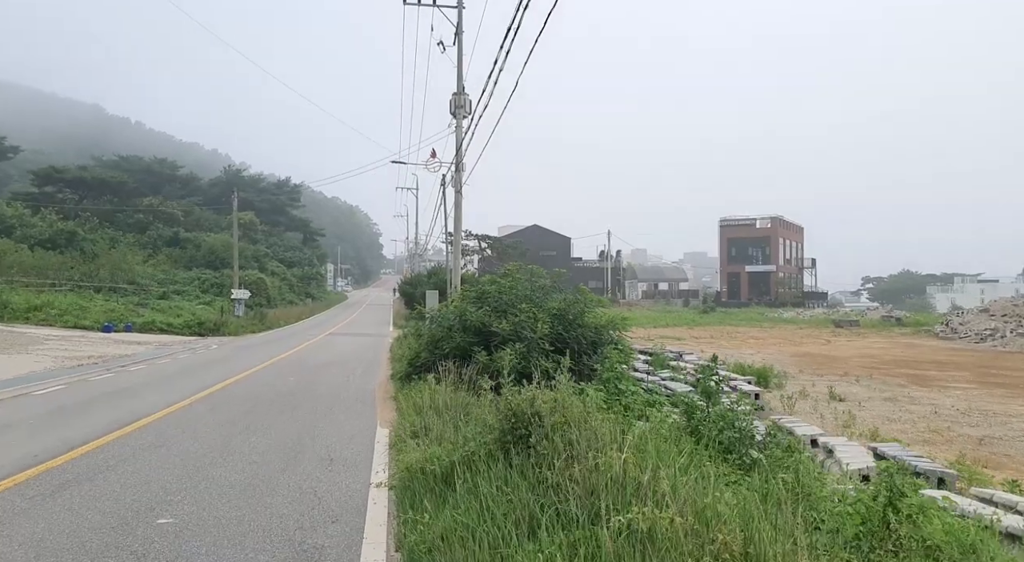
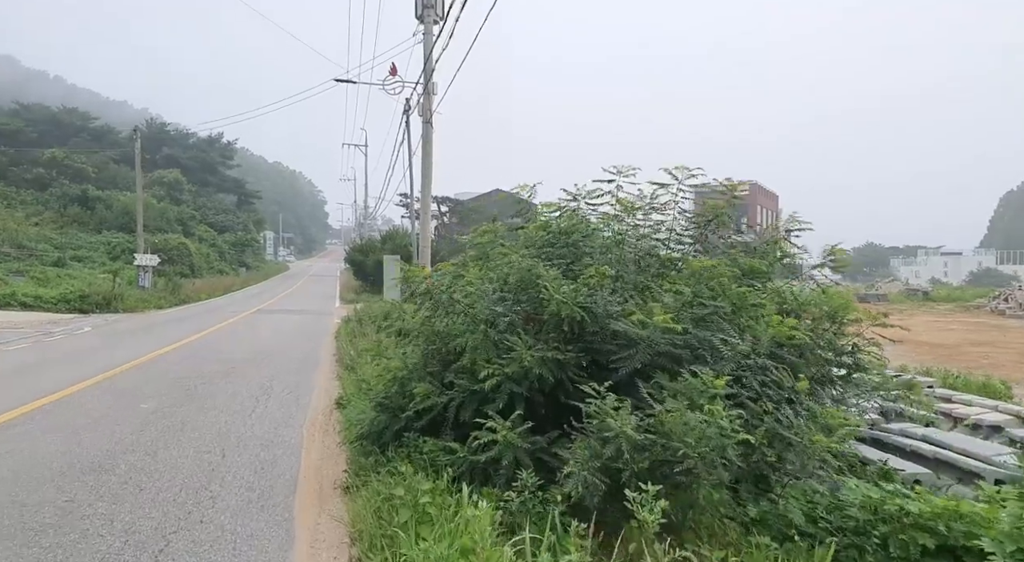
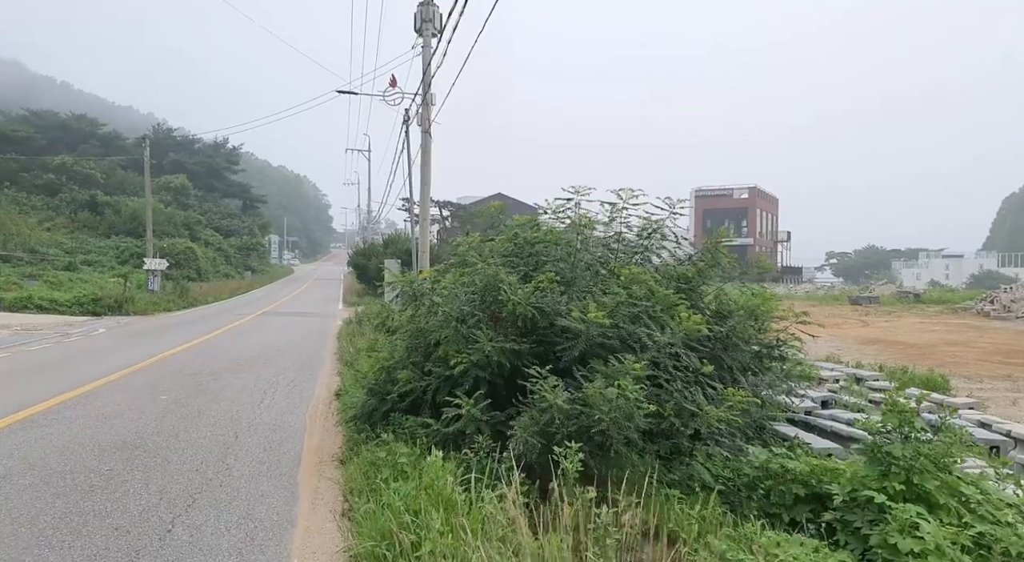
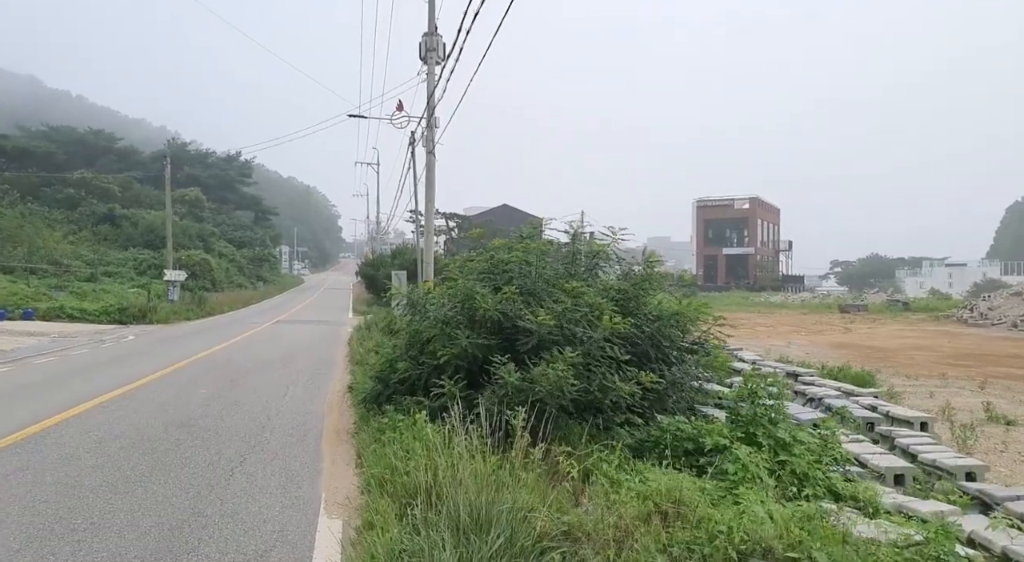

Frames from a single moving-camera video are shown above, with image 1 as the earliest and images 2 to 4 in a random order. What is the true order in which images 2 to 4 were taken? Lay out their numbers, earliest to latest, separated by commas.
4, 3, 2
